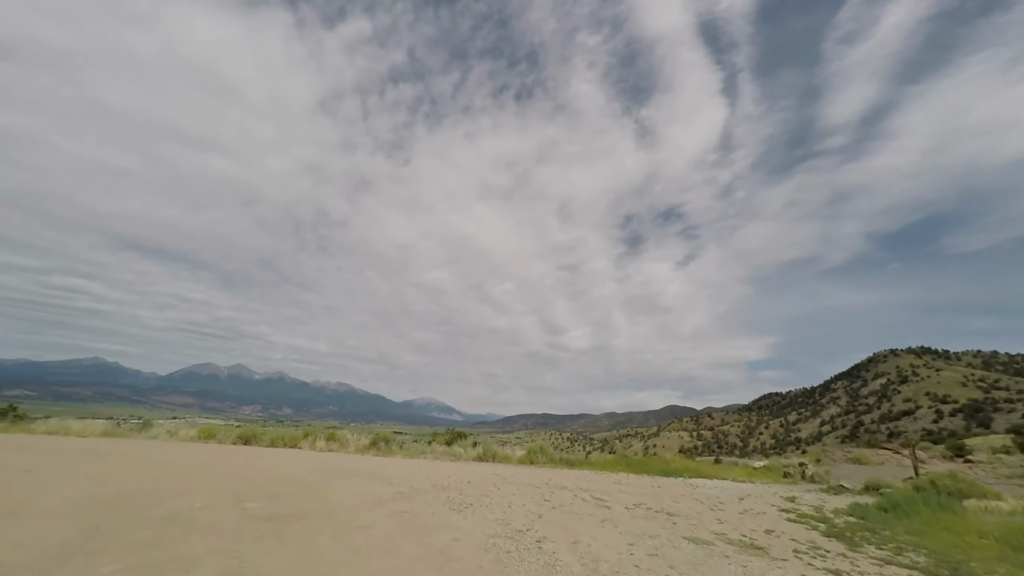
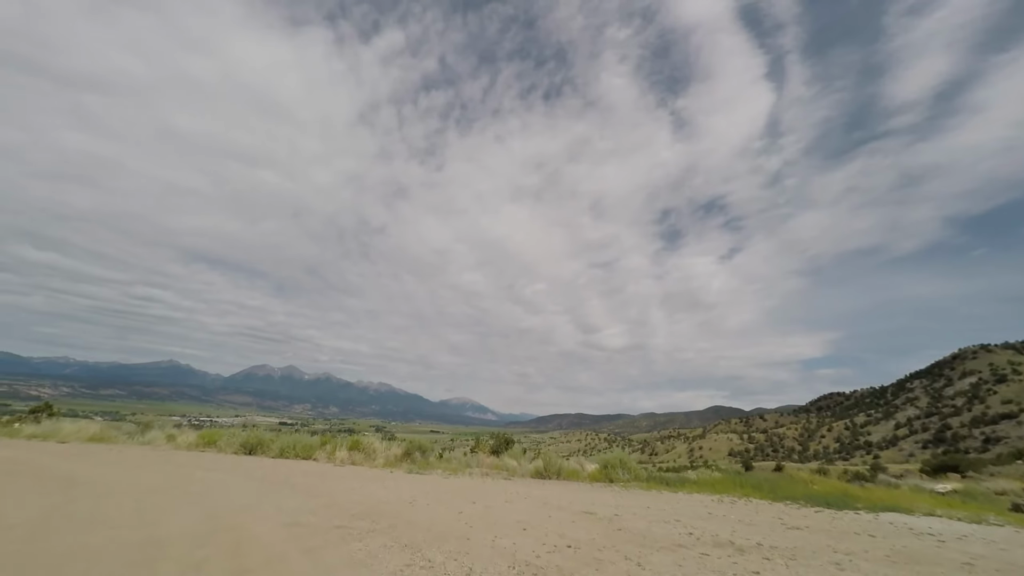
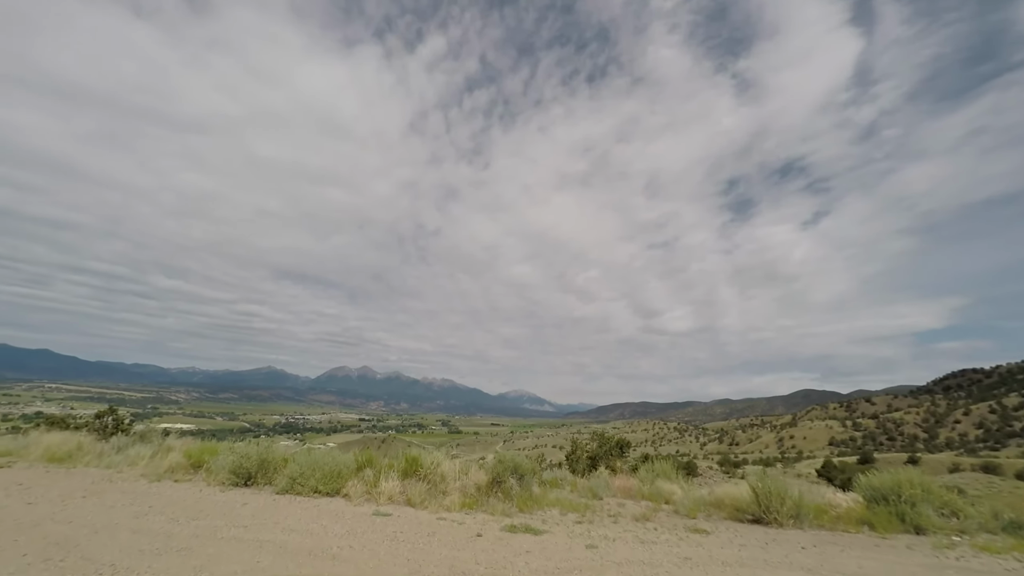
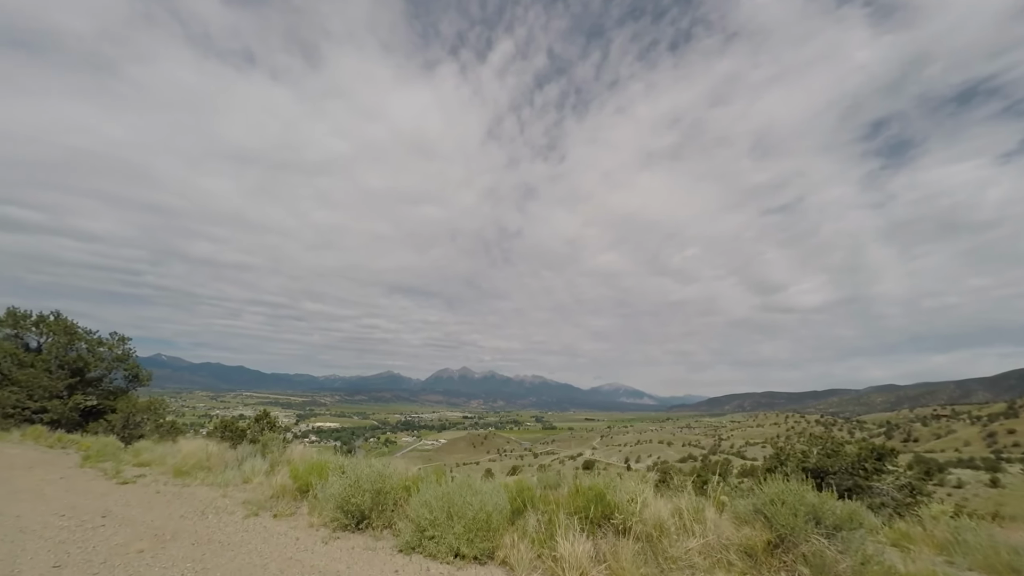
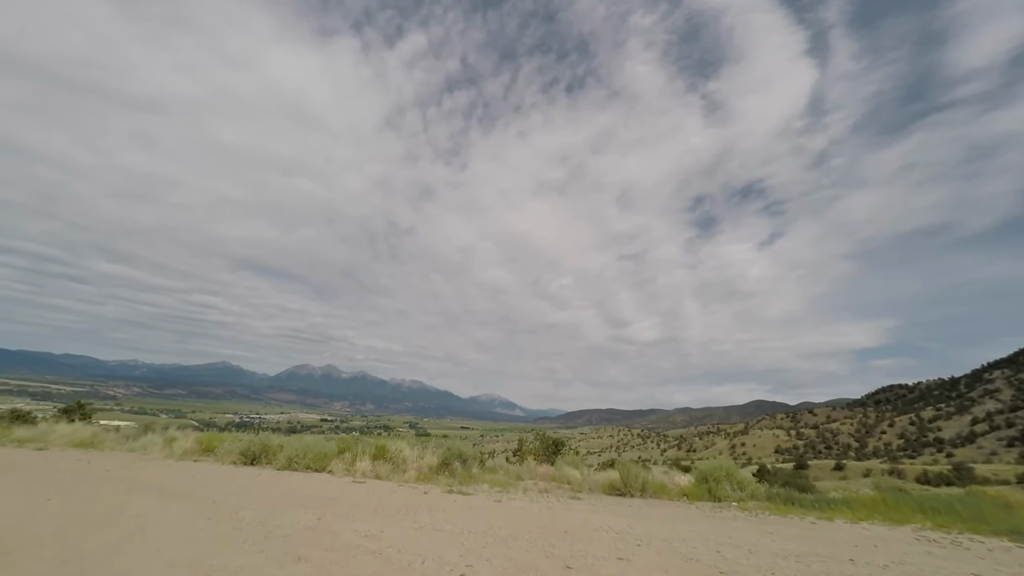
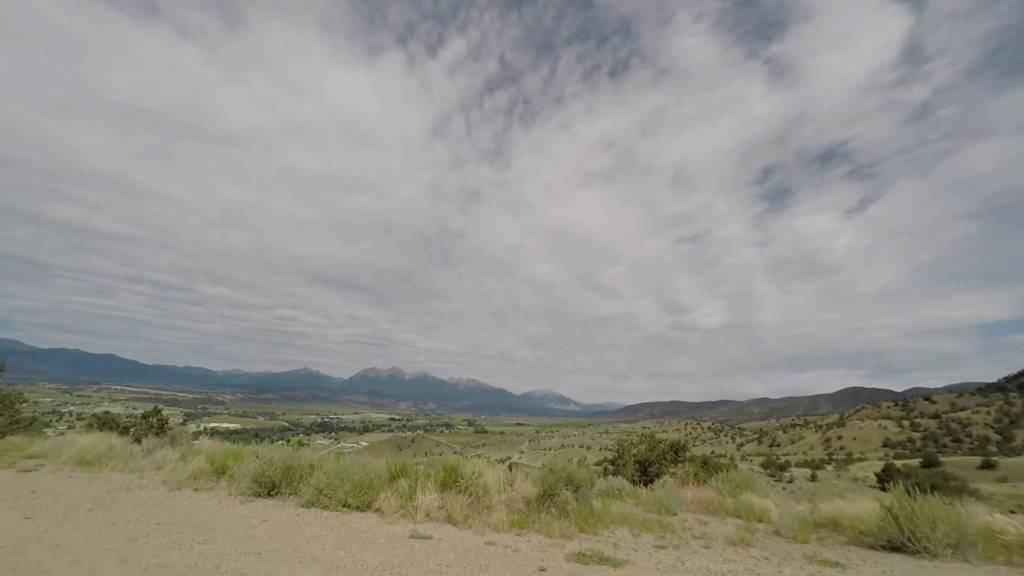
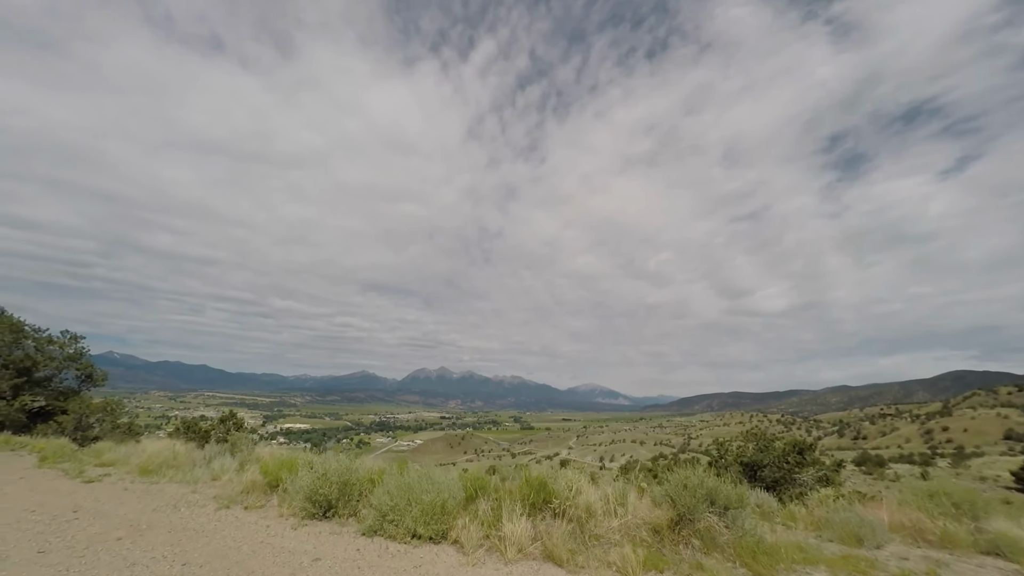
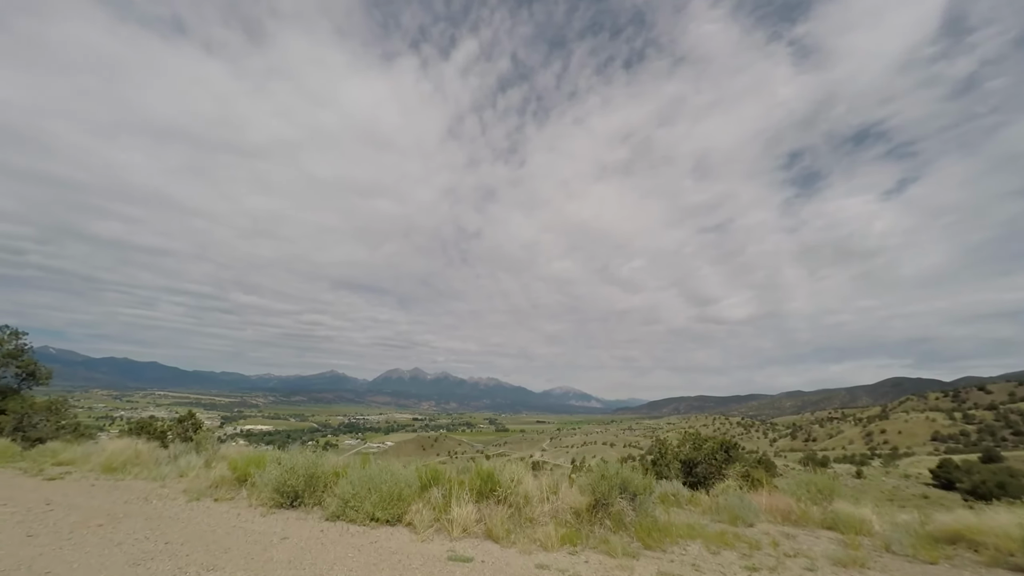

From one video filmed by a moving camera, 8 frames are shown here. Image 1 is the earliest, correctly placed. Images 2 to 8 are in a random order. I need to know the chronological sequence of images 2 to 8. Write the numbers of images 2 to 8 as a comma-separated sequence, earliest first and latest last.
2, 5, 3, 6, 8, 7, 4
